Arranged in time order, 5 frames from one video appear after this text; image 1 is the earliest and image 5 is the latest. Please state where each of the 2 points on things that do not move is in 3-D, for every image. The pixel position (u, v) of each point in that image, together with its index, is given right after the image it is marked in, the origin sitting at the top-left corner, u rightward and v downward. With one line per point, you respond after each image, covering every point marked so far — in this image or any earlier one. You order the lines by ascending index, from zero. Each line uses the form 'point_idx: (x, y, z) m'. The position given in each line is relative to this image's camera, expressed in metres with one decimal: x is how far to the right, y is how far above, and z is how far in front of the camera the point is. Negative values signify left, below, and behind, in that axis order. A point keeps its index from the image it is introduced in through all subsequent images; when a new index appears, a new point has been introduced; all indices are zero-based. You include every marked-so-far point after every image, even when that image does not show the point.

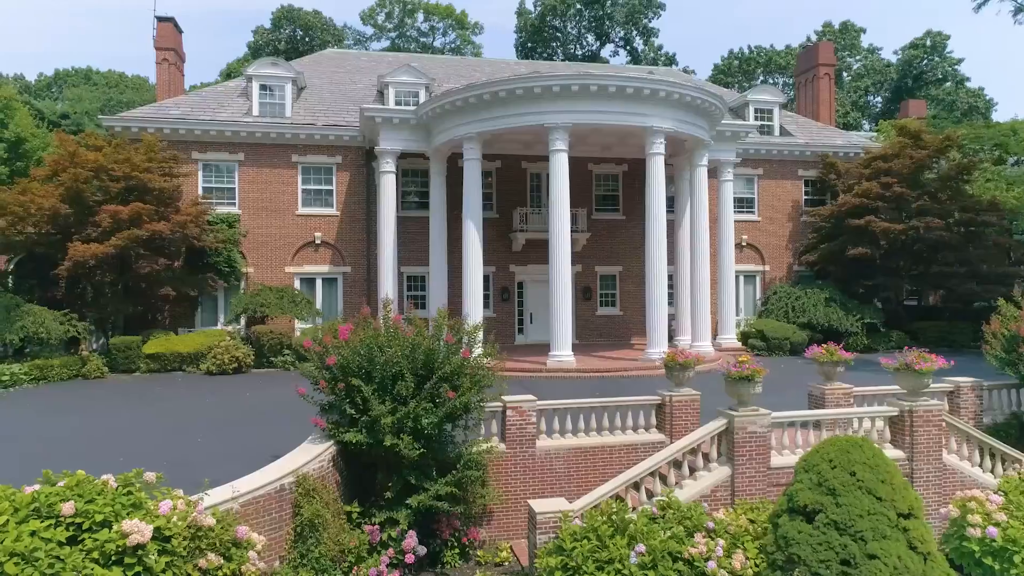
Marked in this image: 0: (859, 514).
0: (+2.7, -1.8, +5.5) m
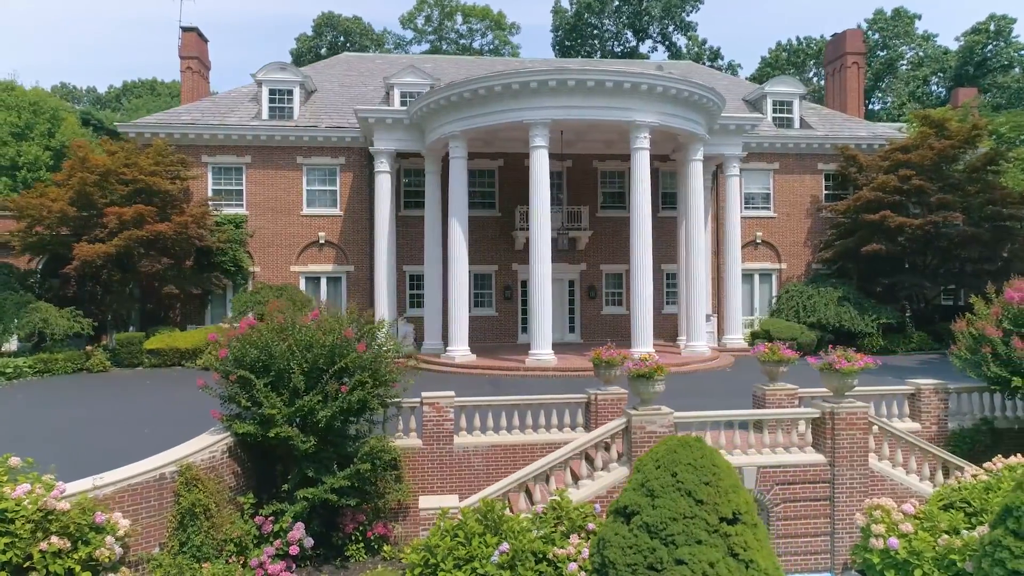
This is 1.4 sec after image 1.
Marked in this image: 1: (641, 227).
0: (+1.2, -1.7, +5.3) m
1: (+3.0, +1.4, +16.6) m
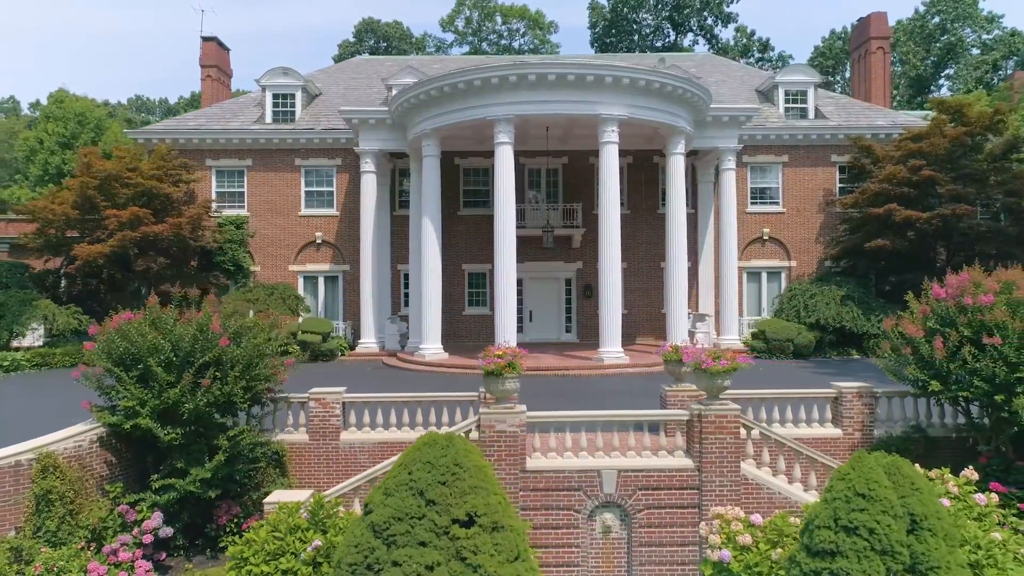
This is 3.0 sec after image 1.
0: (-0.8, -1.6, +5.1) m
1: (+2.2, +1.5, +16.2) m
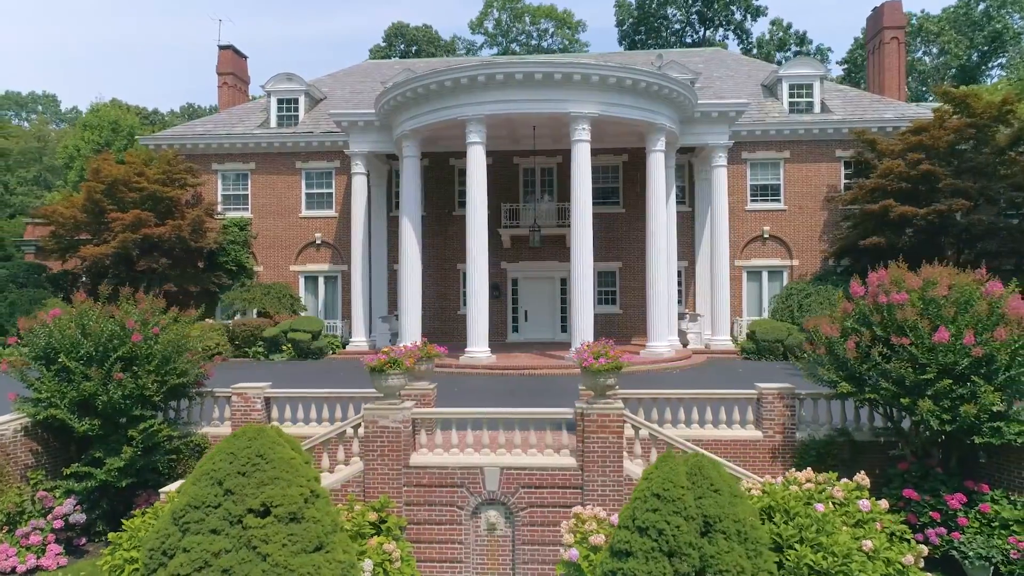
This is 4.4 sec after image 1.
0: (-2.3, -1.6, +5.2) m
1: (+1.6, +1.5, +16.1) m
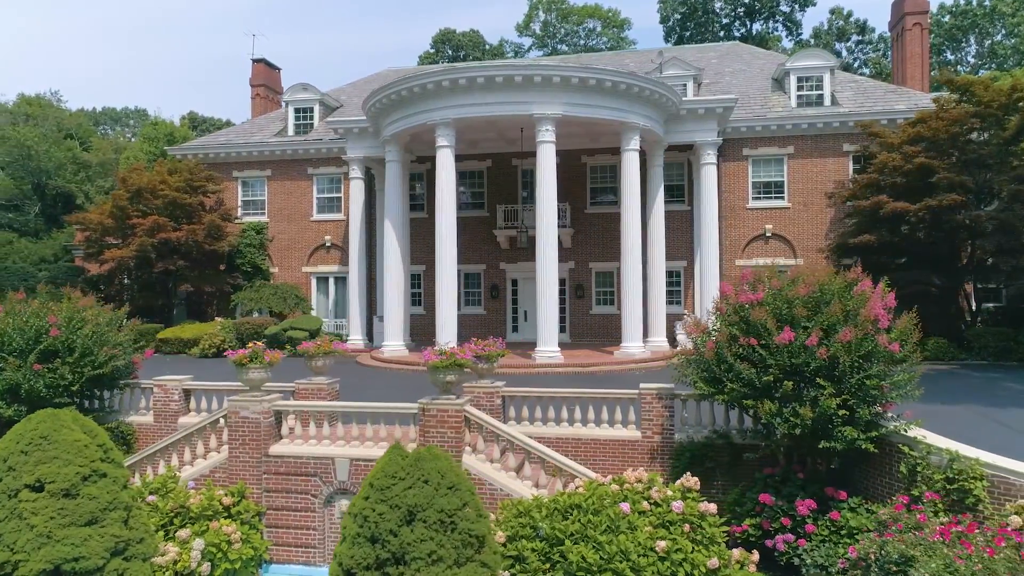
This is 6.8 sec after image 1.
0: (-4.4, -1.6, +5.9) m
1: (+0.8, +1.5, +16.2) m
